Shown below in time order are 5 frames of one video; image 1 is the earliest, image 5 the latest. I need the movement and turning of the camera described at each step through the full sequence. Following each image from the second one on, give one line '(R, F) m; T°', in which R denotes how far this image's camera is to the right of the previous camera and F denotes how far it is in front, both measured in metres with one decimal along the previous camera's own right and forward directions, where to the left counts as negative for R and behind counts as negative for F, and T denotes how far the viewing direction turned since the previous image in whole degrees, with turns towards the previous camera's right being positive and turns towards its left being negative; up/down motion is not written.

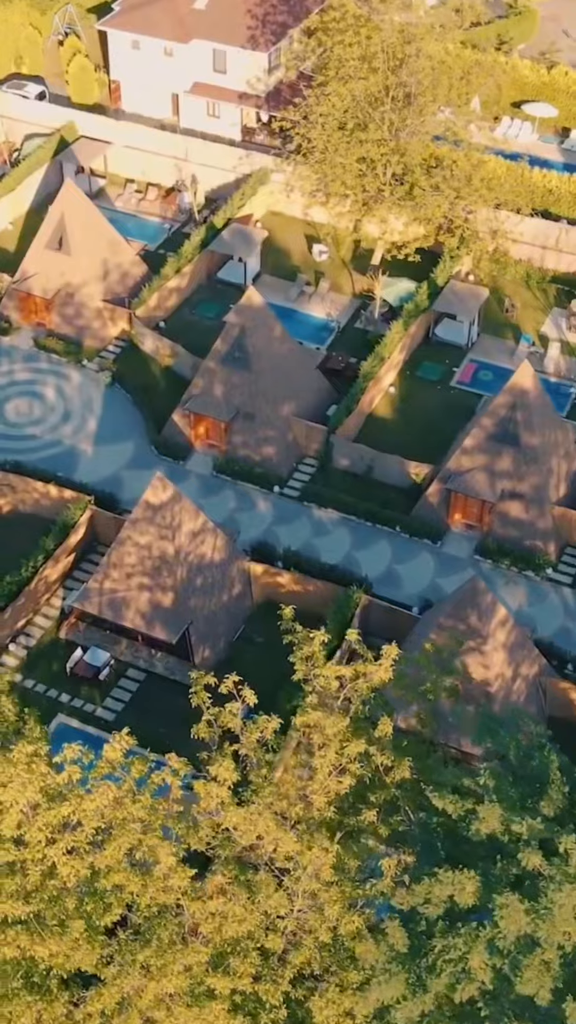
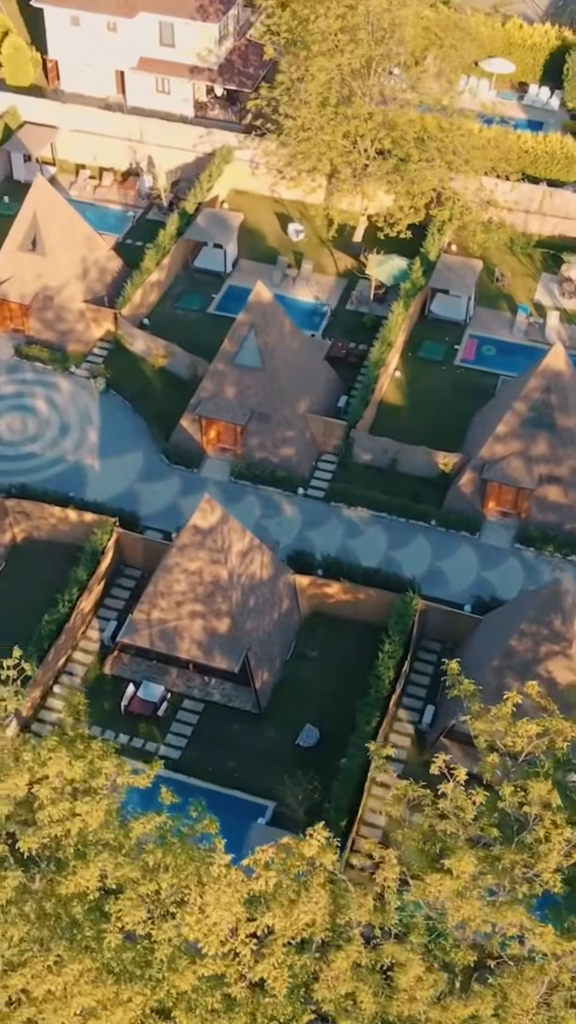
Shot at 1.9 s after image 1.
(-4.2, +1.9) m; +5°
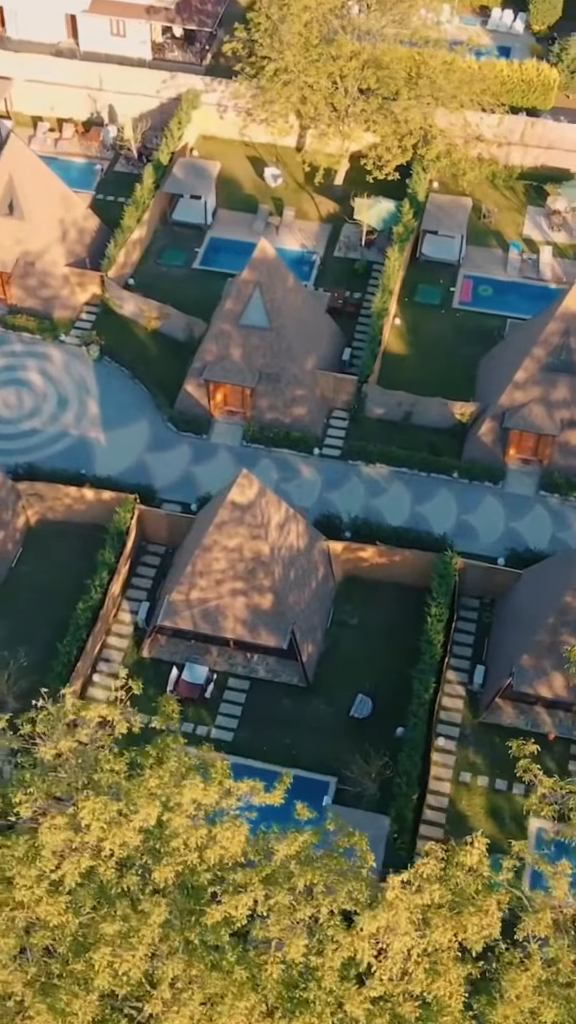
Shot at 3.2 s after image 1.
(-3.0, +1.1) m; +4°
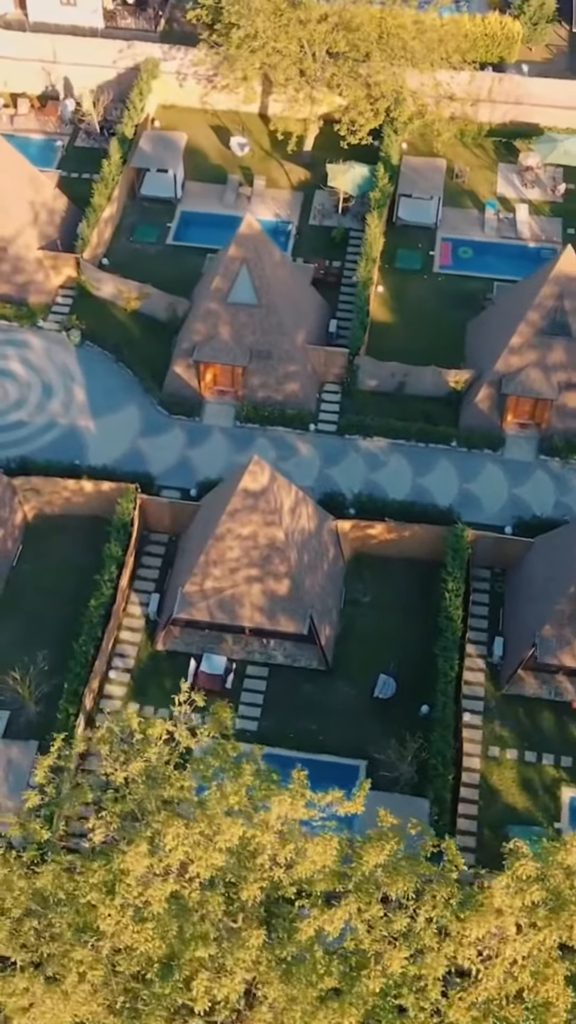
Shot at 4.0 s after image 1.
(-1.8, +0.6) m; +3°
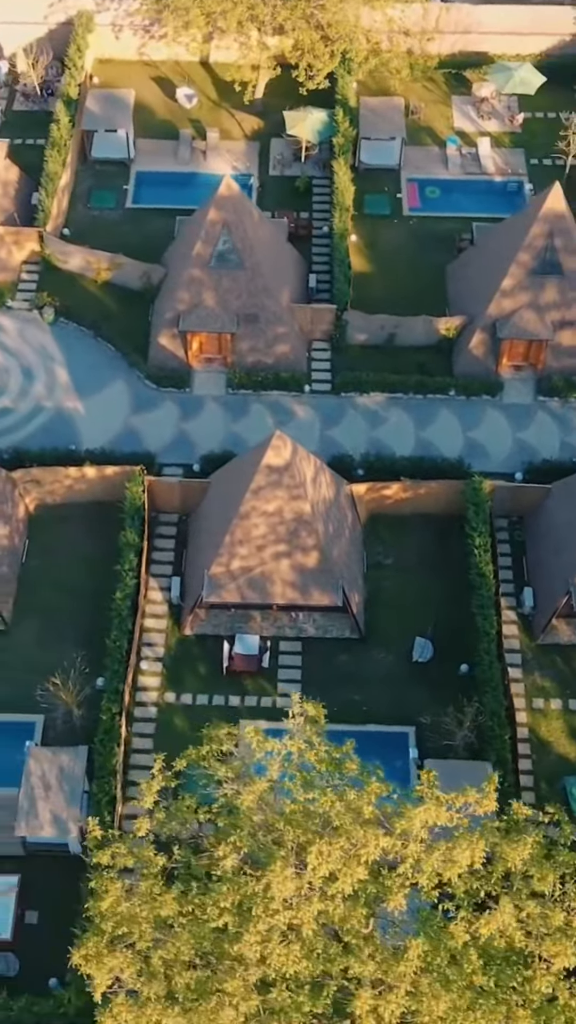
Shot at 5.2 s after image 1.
(-2.8, +0.9) m; +4°
